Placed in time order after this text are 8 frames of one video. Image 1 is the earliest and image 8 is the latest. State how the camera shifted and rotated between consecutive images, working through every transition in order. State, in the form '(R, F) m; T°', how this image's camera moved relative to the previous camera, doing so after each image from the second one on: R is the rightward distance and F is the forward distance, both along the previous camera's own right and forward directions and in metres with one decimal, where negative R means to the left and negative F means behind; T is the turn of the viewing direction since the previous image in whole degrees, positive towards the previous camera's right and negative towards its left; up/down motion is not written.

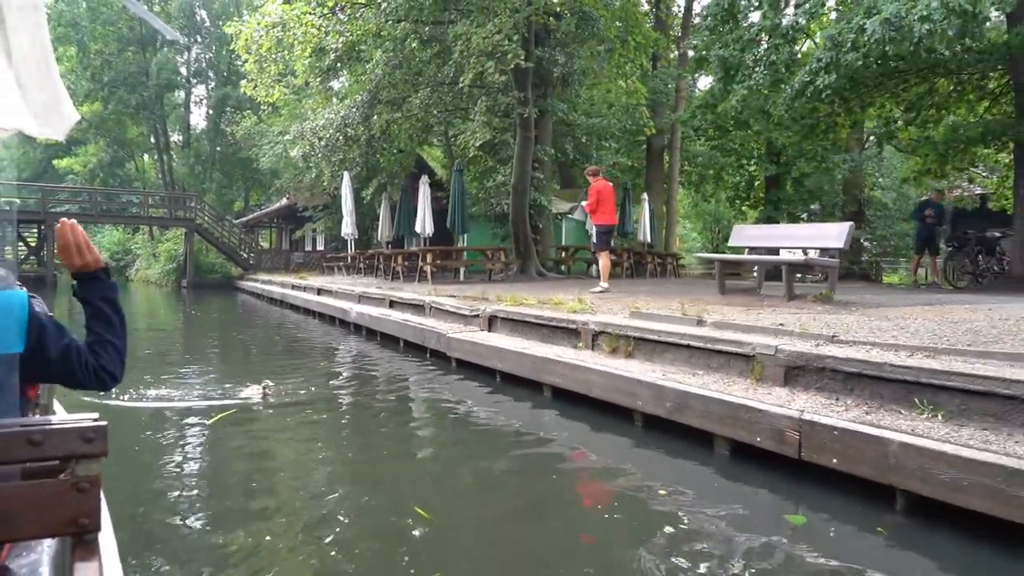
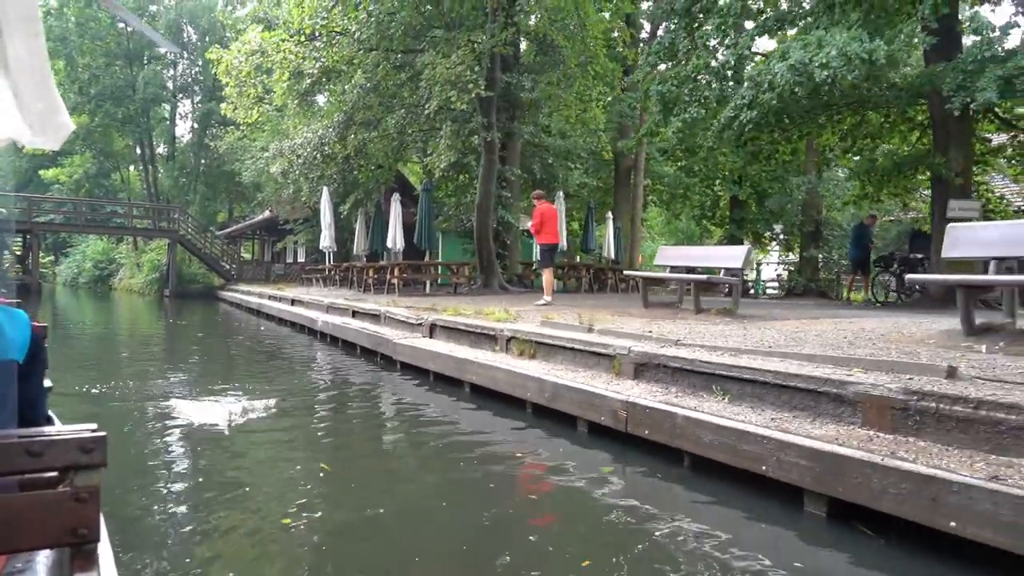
(+0.5, -1.1) m; +1°
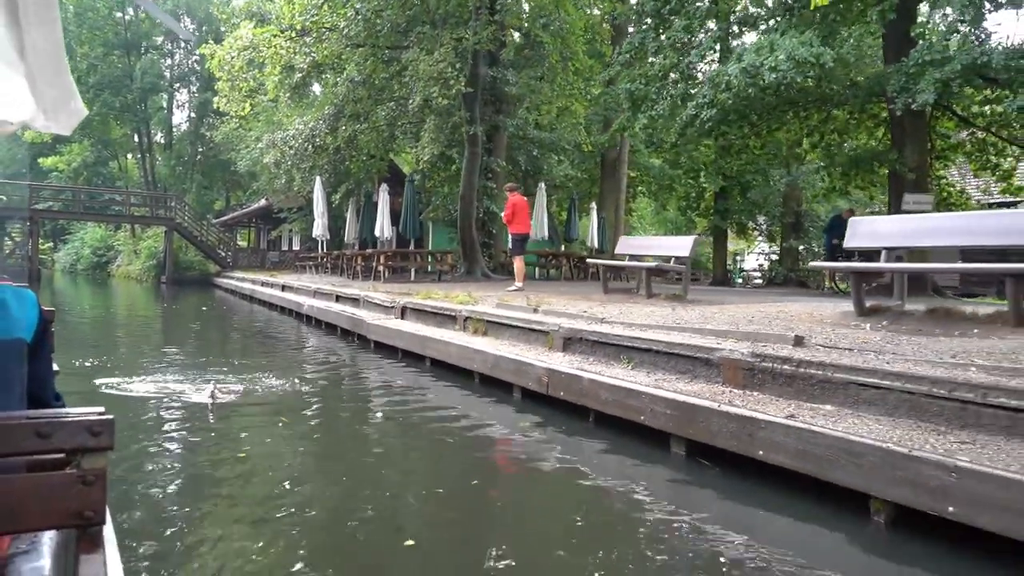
(+0.4, -0.8) m; 0°
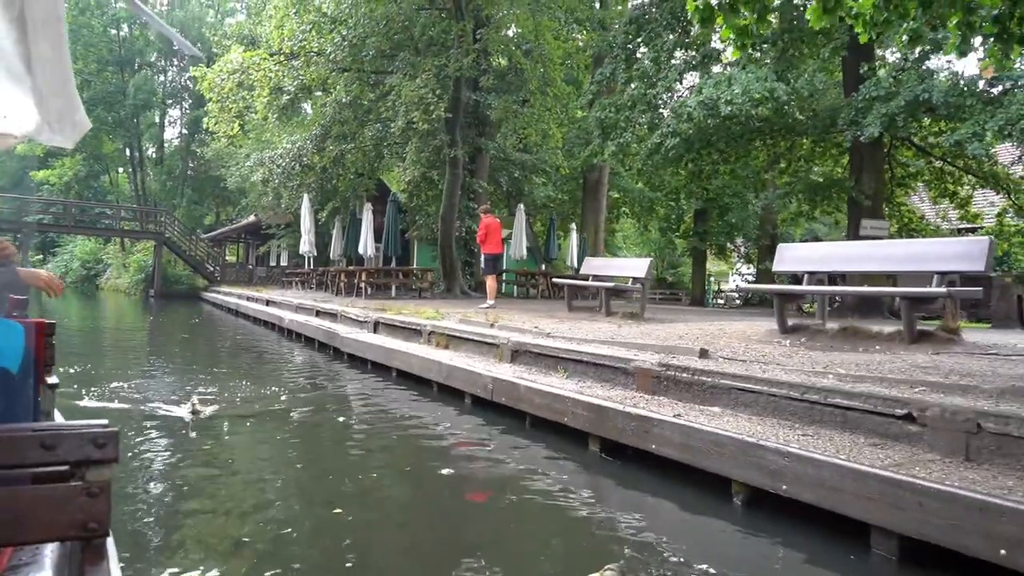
(+0.3, -0.7) m; +1°
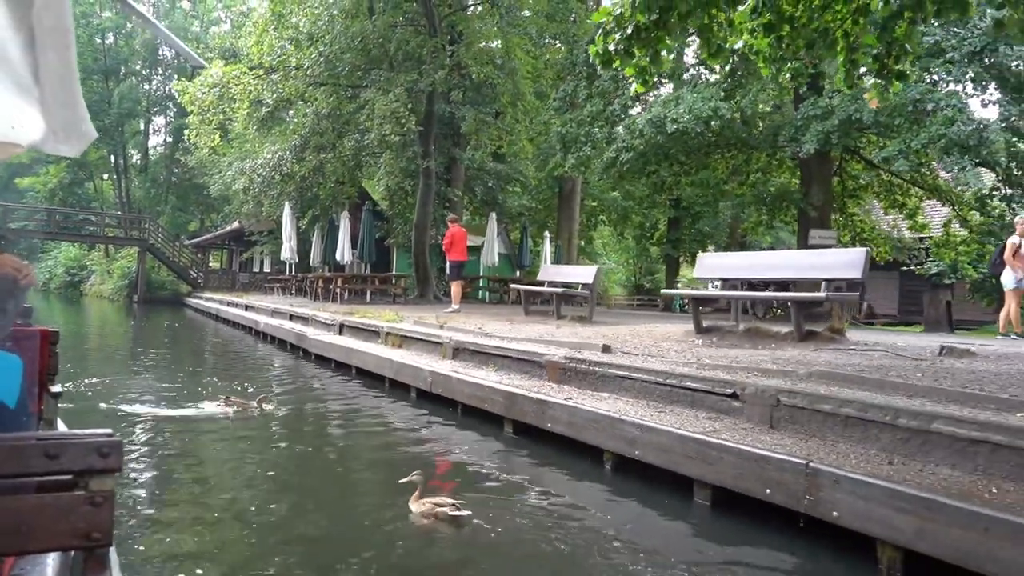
(+0.4, -0.8) m; +1°
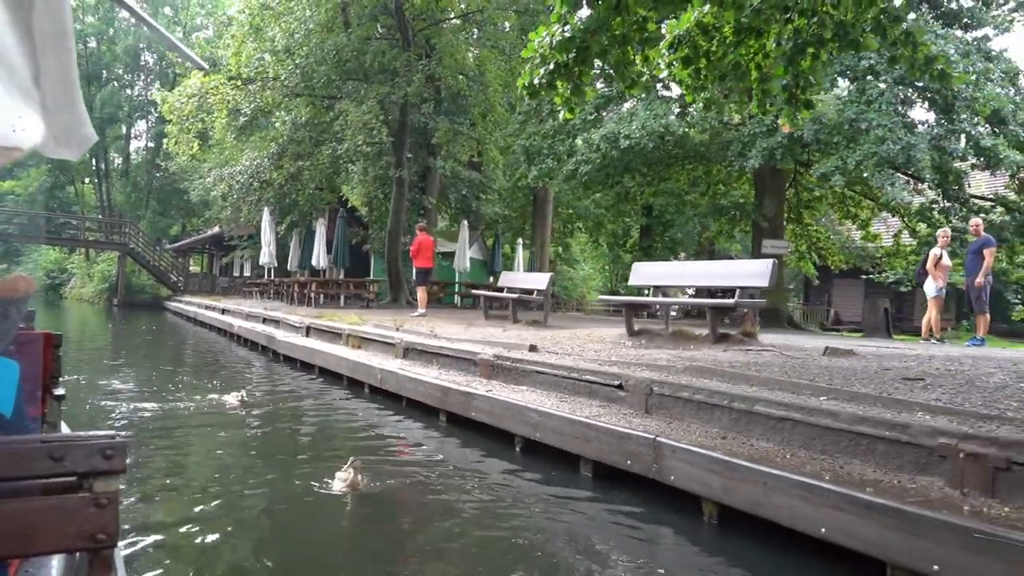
(+0.4, -0.7) m; +1°
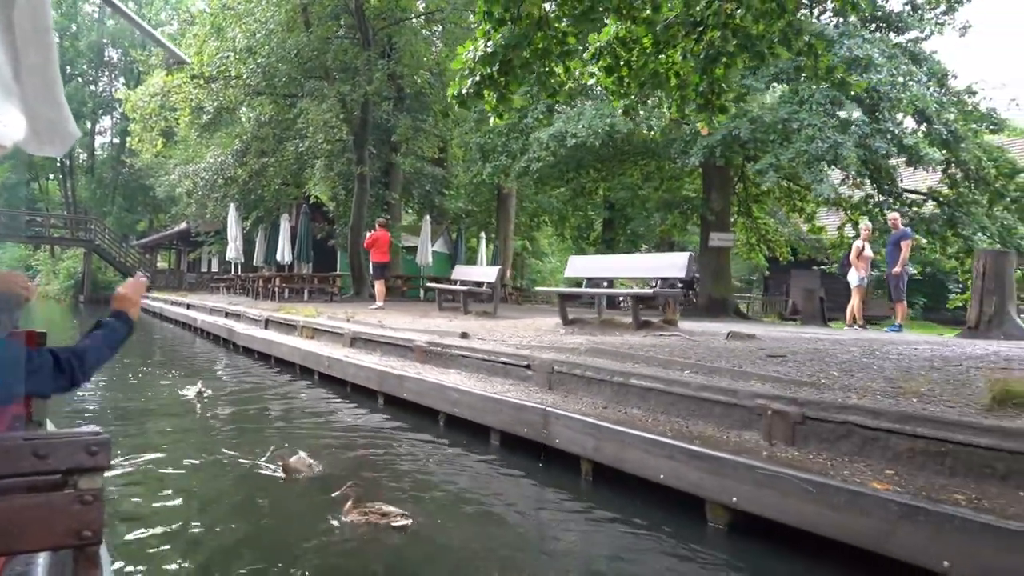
(+0.4, -0.6) m; +2°
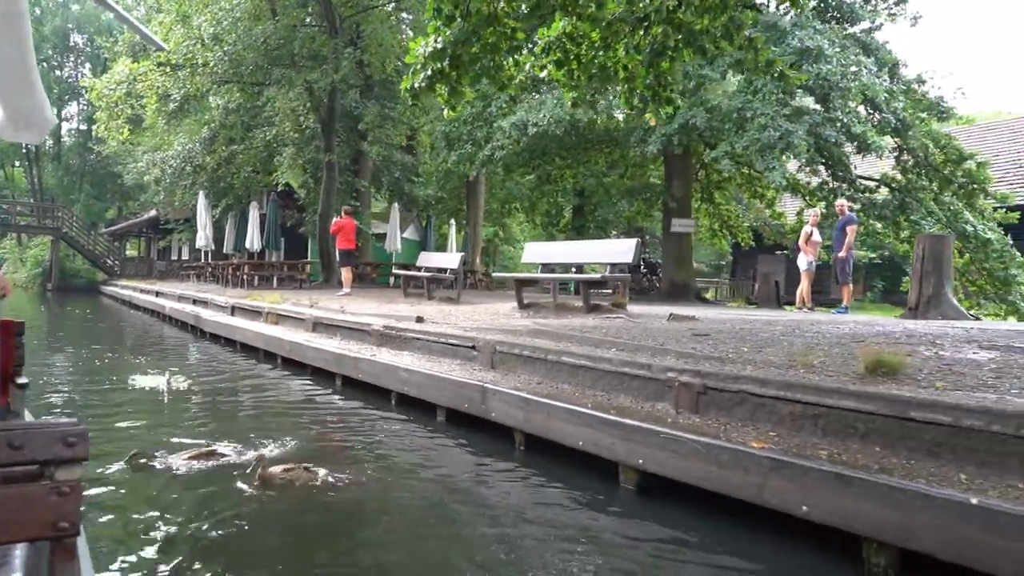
(+0.2, -0.4) m; +2°
